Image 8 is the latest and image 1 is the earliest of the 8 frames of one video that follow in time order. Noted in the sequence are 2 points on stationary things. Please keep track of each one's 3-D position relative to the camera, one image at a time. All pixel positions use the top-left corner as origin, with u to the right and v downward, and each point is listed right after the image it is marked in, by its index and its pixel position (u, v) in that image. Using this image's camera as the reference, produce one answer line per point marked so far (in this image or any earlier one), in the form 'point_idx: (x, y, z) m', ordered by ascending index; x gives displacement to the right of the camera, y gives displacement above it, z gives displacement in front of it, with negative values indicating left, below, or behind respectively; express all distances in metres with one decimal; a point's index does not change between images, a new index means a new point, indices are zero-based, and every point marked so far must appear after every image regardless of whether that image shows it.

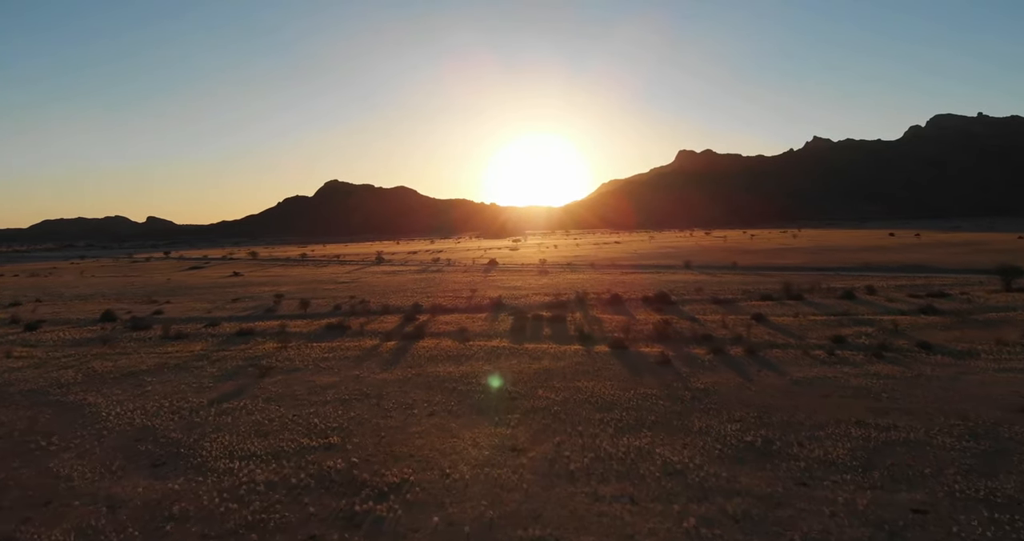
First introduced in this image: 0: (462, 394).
0: (-1.2, -2.9, +19.9) m
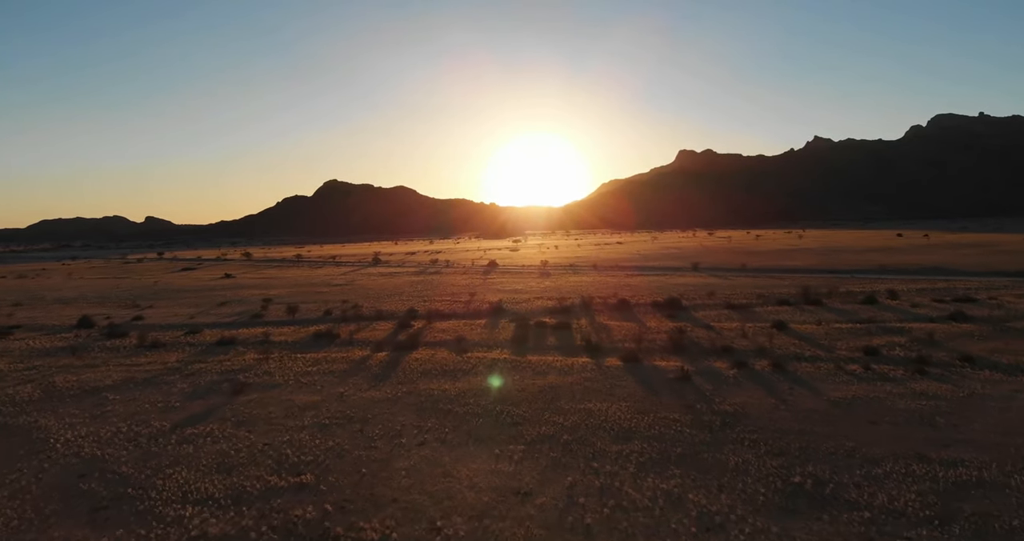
0: (-1.1, -3.1, +17.5) m
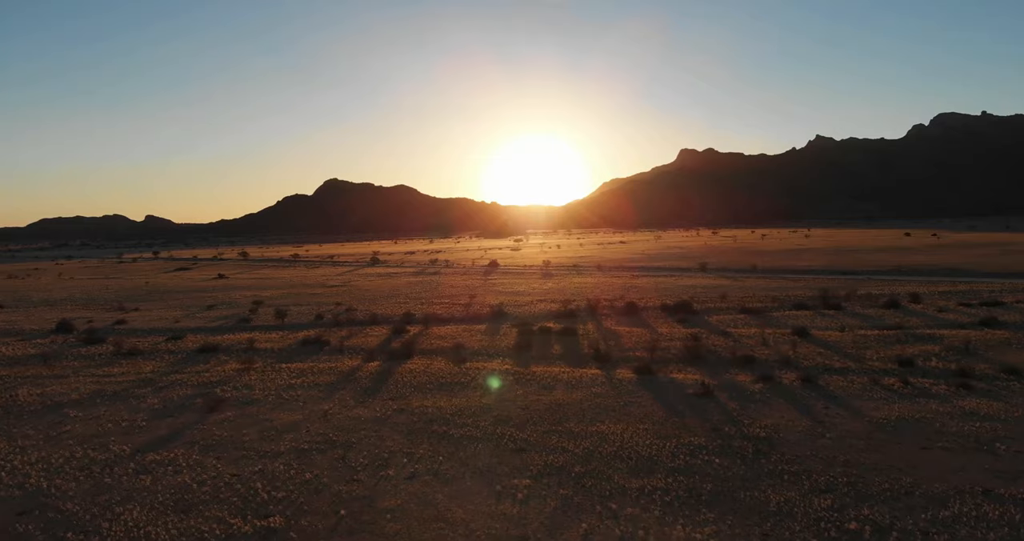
0: (-1.1, -3.2, +15.5) m
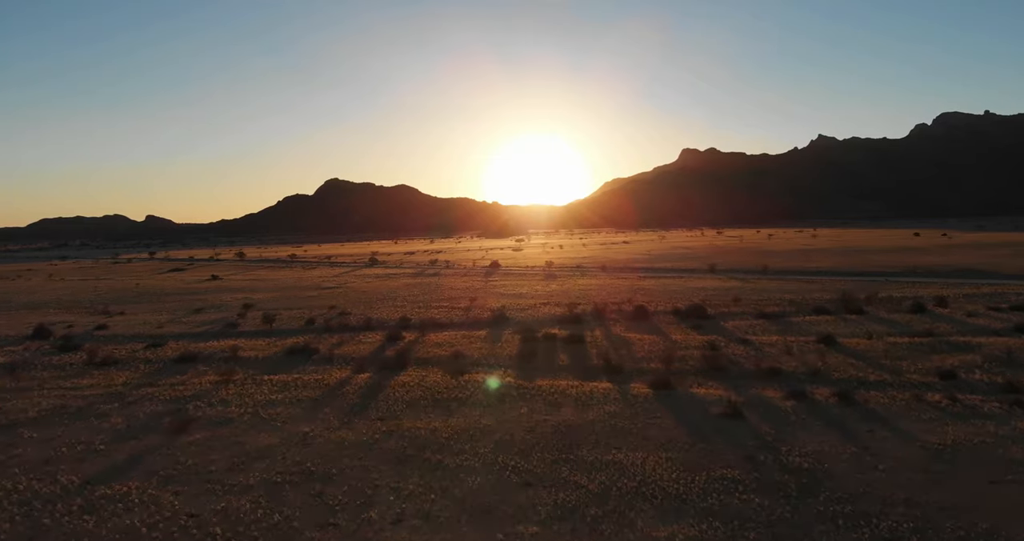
0: (-1.0, -3.3, +13.4) m
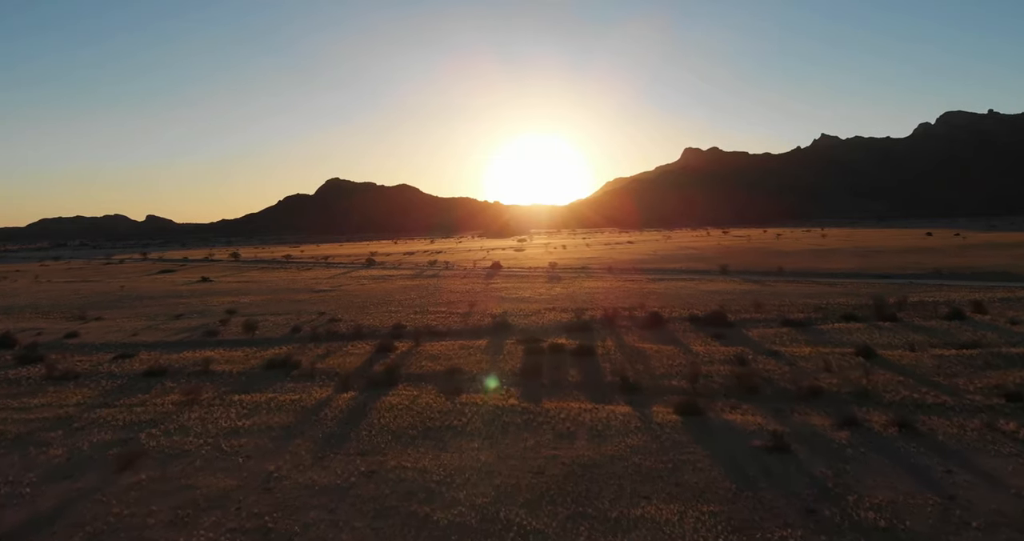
0: (-1.0, -3.4, +10.8) m
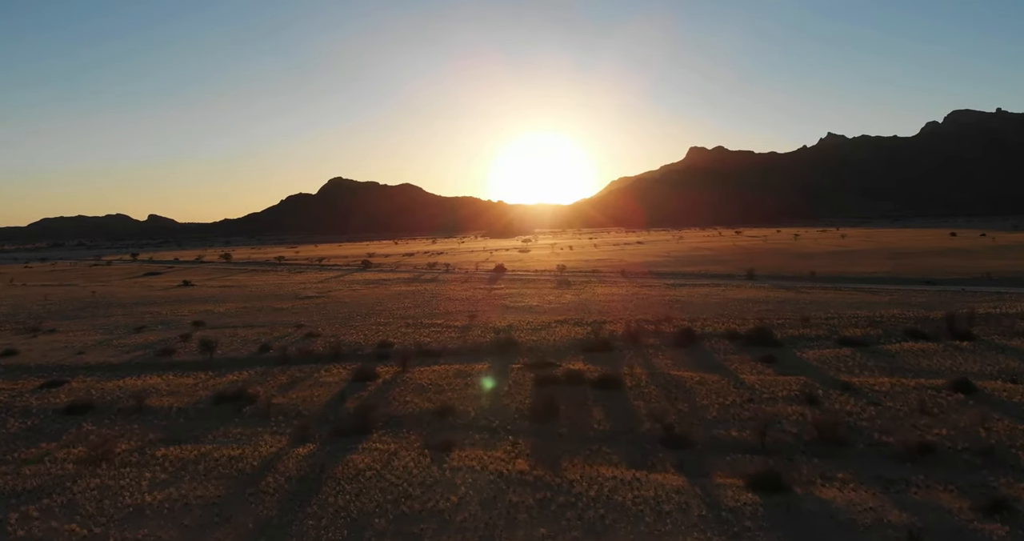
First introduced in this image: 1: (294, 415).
0: (-0.8, -3.7, +6.1) m
1: (-4.7, -3.1, +17.7) m
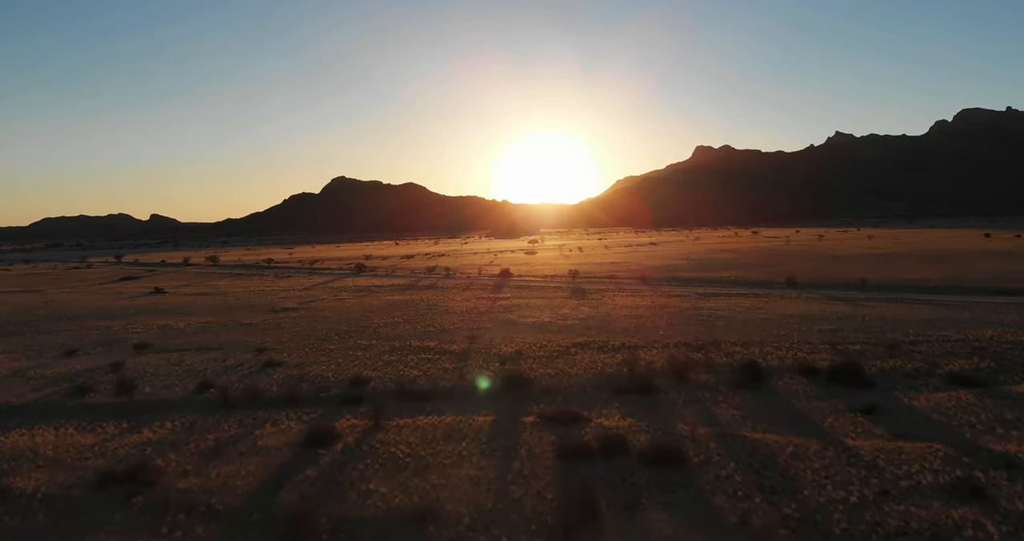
0: (-0.7, -4.1, +0.2) m
1: (-4.5, -3.5, +11.8) m
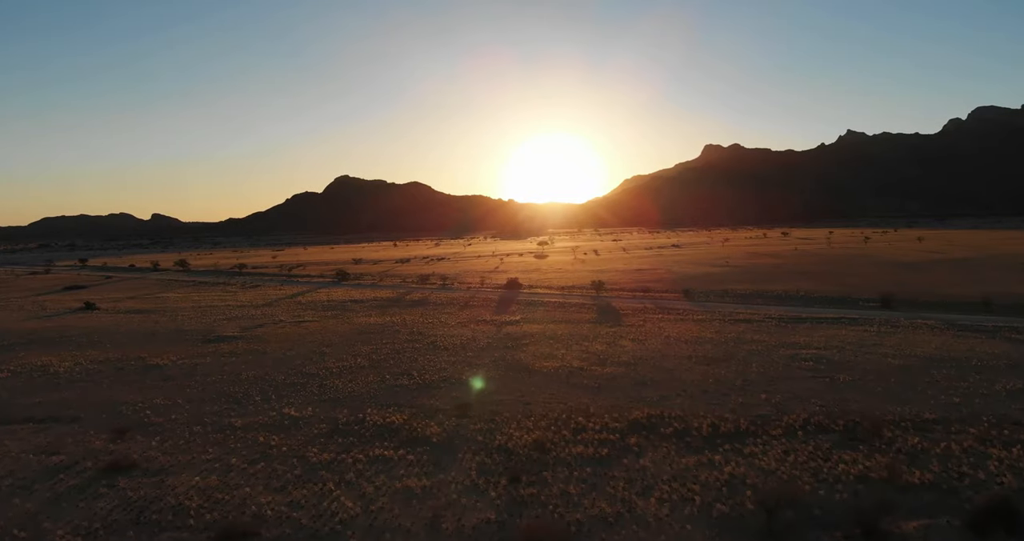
0: (-0.6, -4.7, -9.6) m
1: (-4.3, -4.1, +2.0) m
